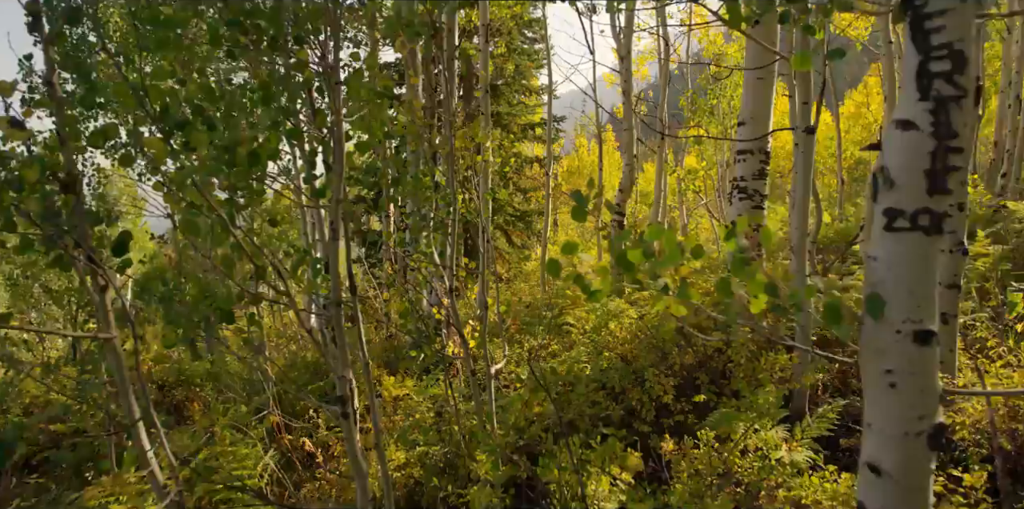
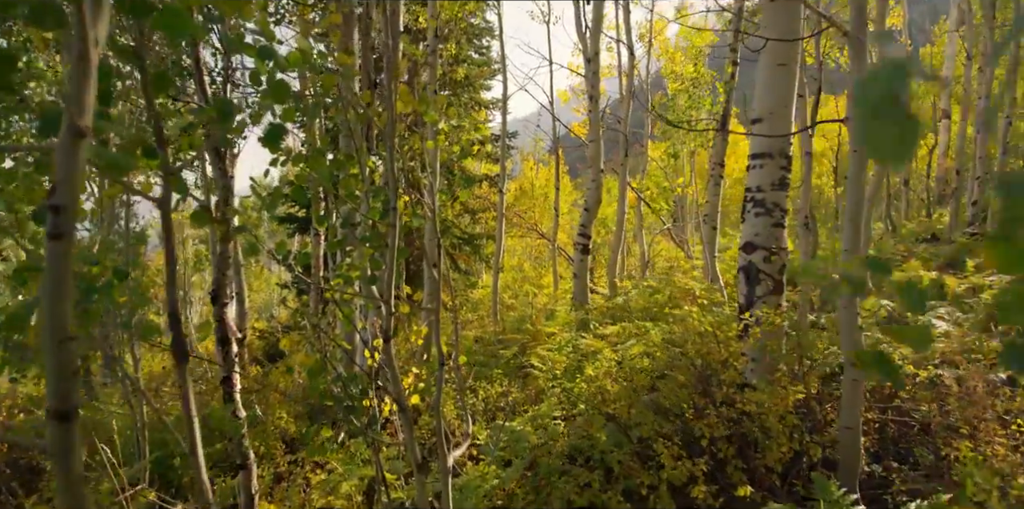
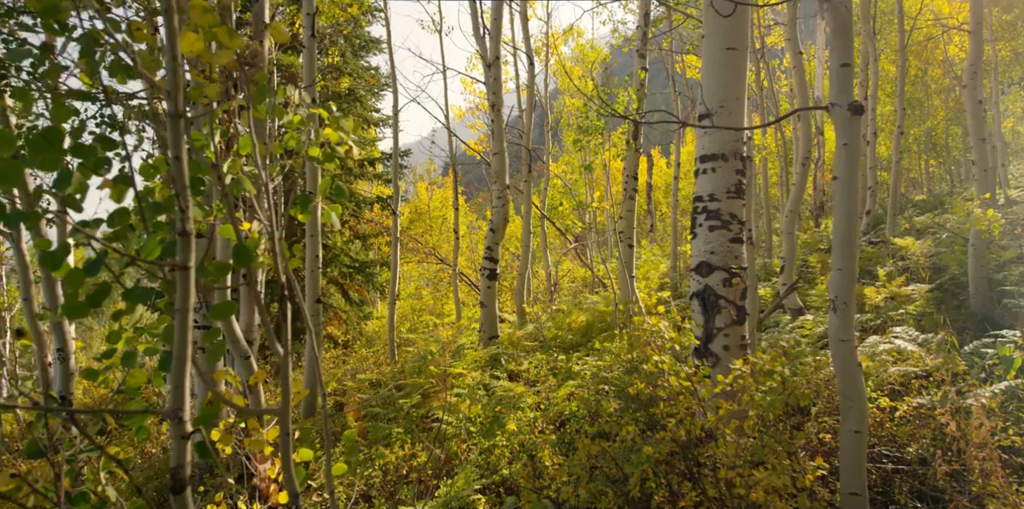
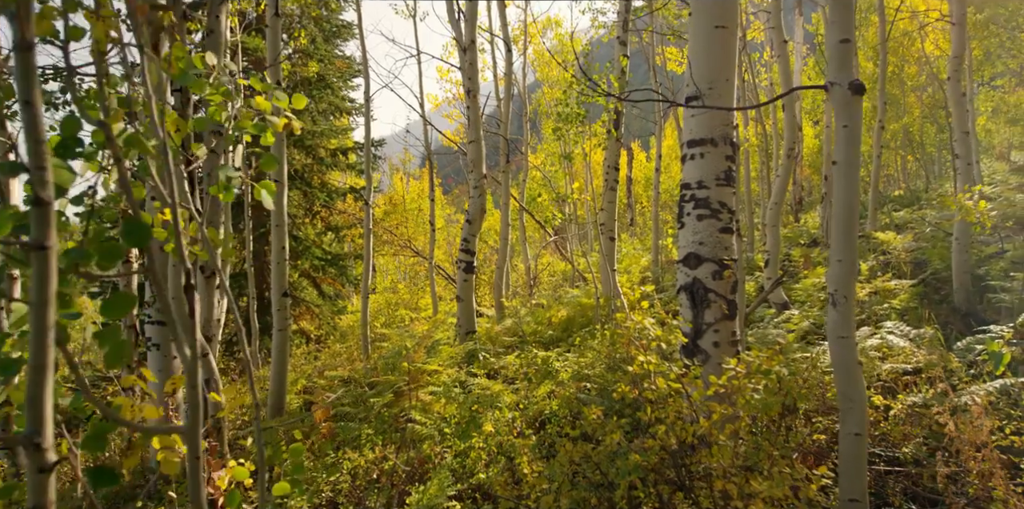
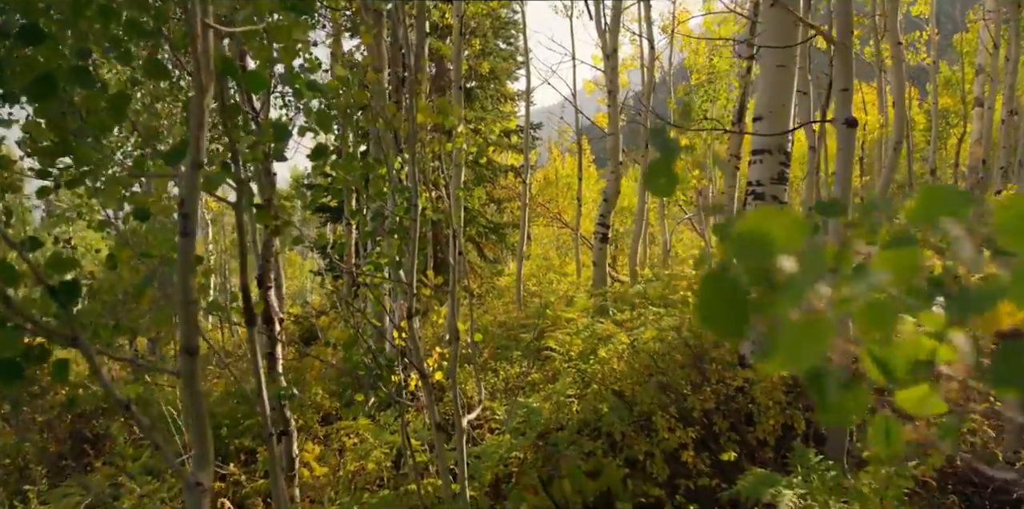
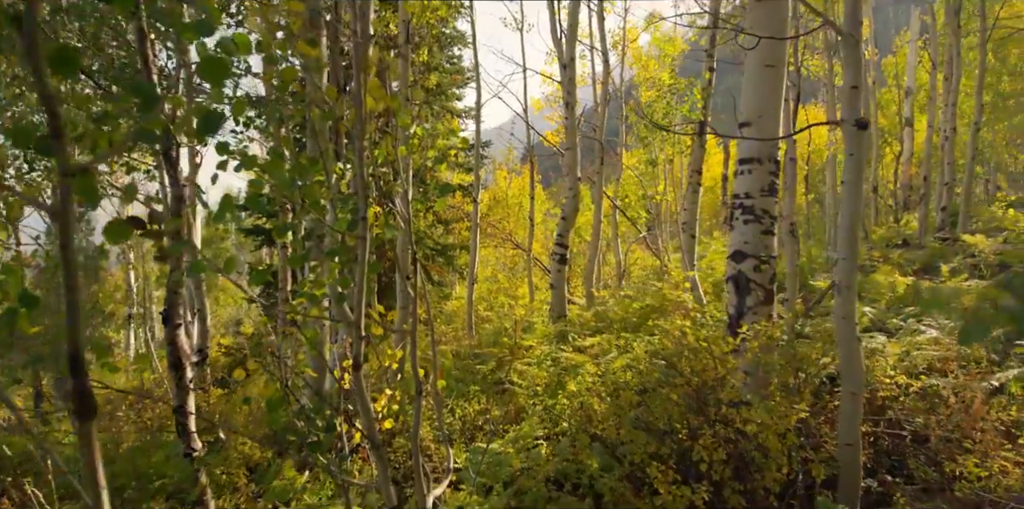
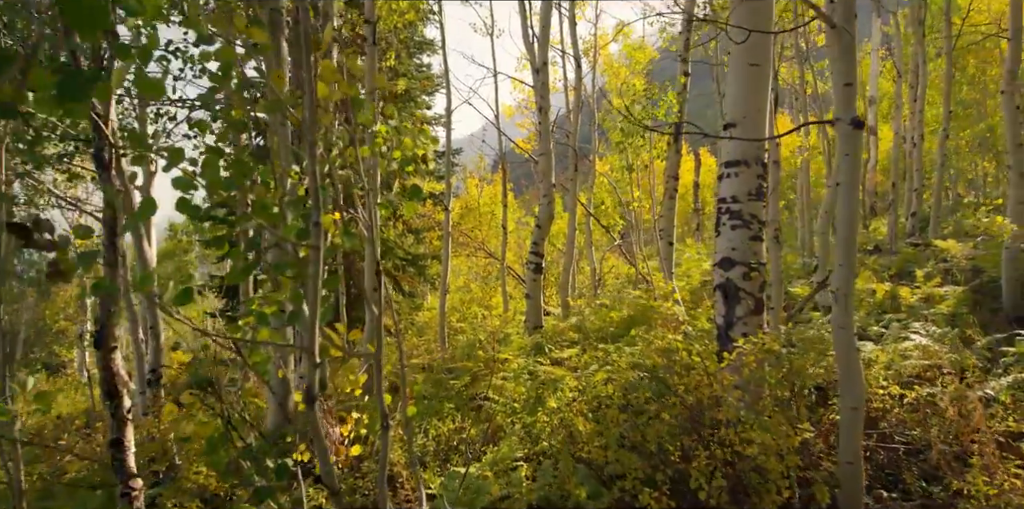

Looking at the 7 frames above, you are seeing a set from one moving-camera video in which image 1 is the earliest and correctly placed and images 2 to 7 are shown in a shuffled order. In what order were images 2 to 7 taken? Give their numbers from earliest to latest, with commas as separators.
5, 2, 6, 7, 3, 4
